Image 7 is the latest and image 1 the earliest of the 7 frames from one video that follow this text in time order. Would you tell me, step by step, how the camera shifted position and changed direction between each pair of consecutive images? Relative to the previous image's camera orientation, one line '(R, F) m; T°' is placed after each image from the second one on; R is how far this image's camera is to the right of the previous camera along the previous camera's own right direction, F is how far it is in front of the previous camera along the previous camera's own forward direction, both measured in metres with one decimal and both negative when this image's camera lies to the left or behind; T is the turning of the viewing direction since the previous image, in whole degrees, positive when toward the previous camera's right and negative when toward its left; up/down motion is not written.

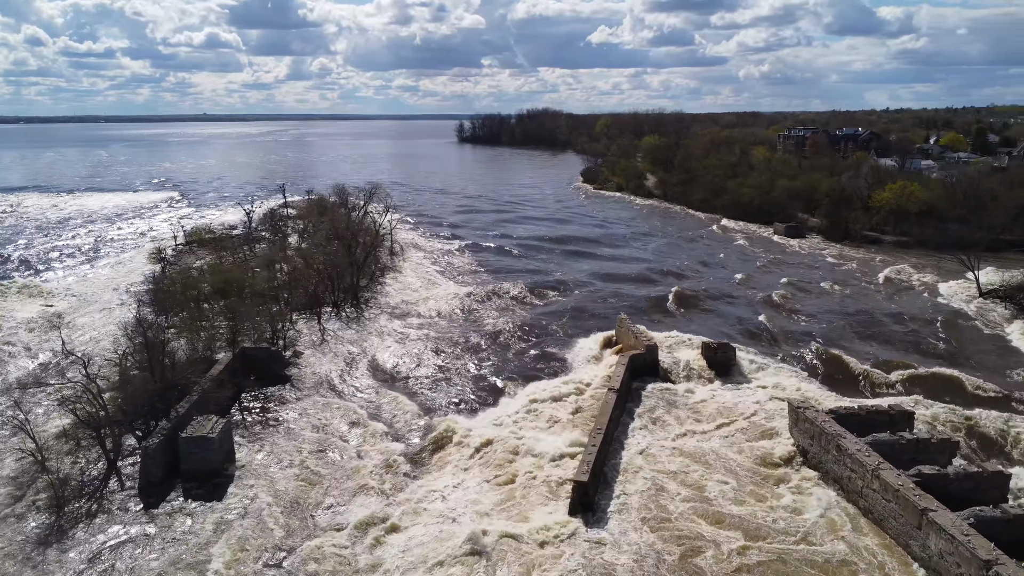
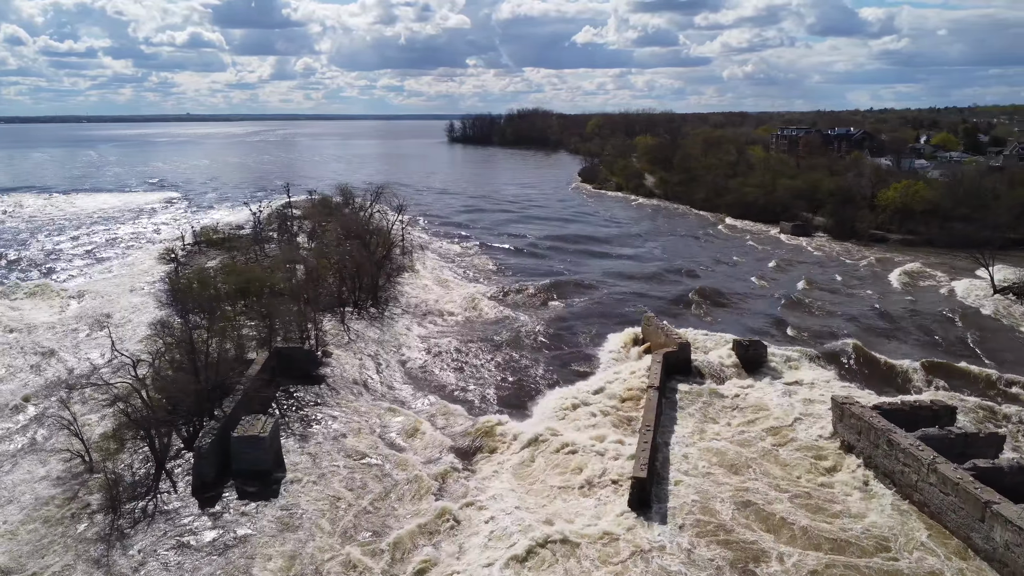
(-1.2, -0.1) m; +1°
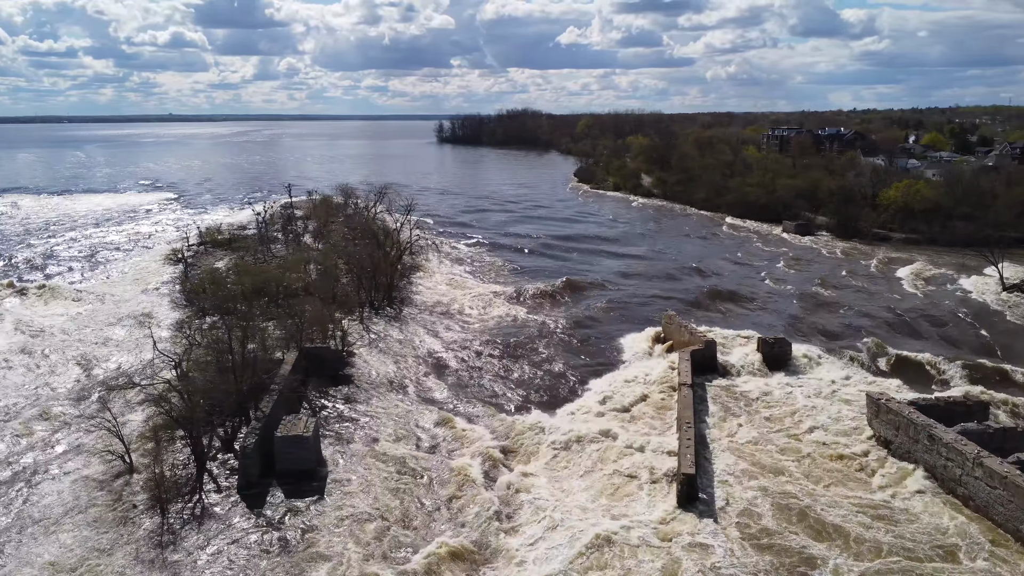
(-1.1, -0.1) m; +1°
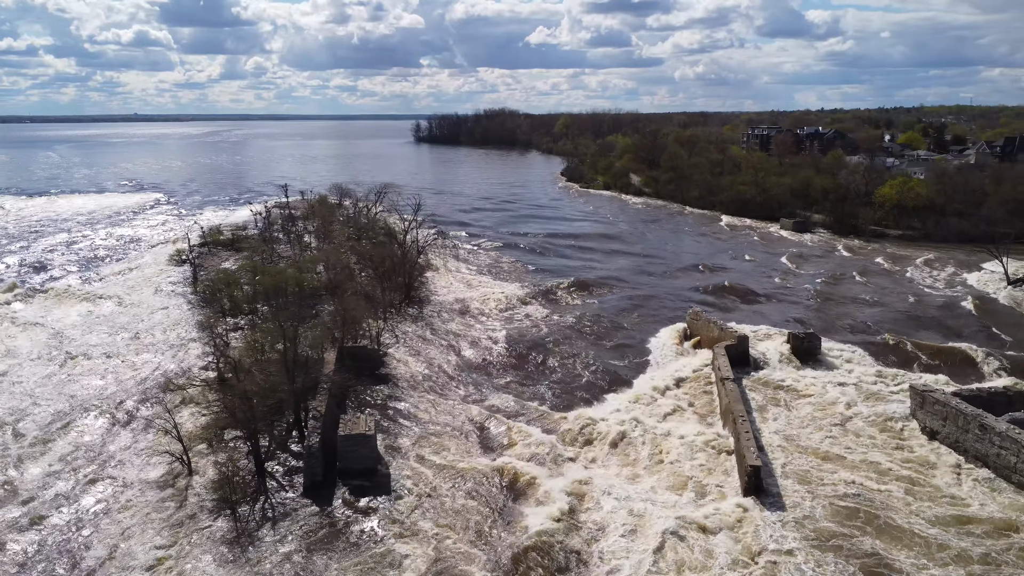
(-1.7, -0.1) m; +2°
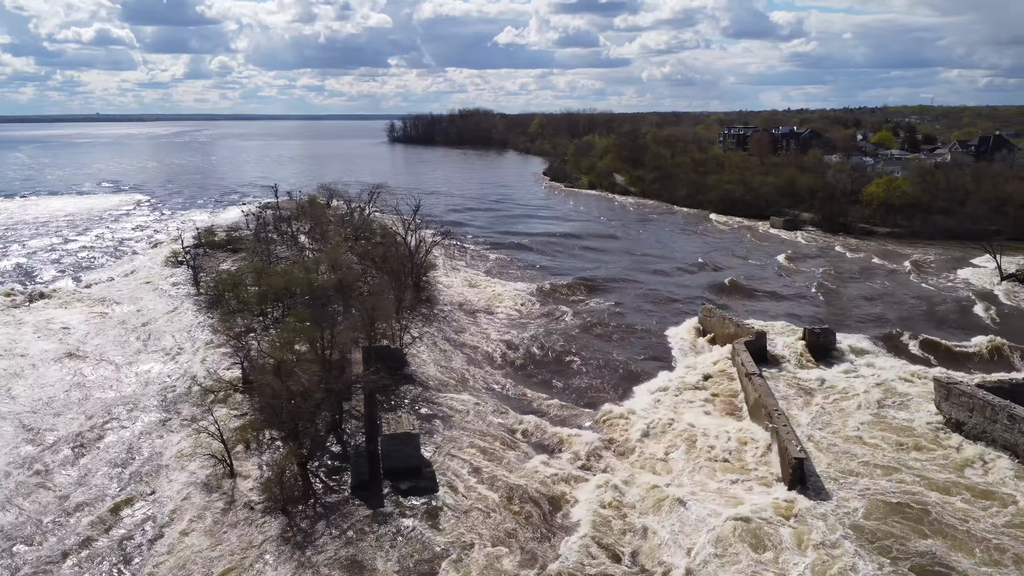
(-1.4, -0.1) m; +2°
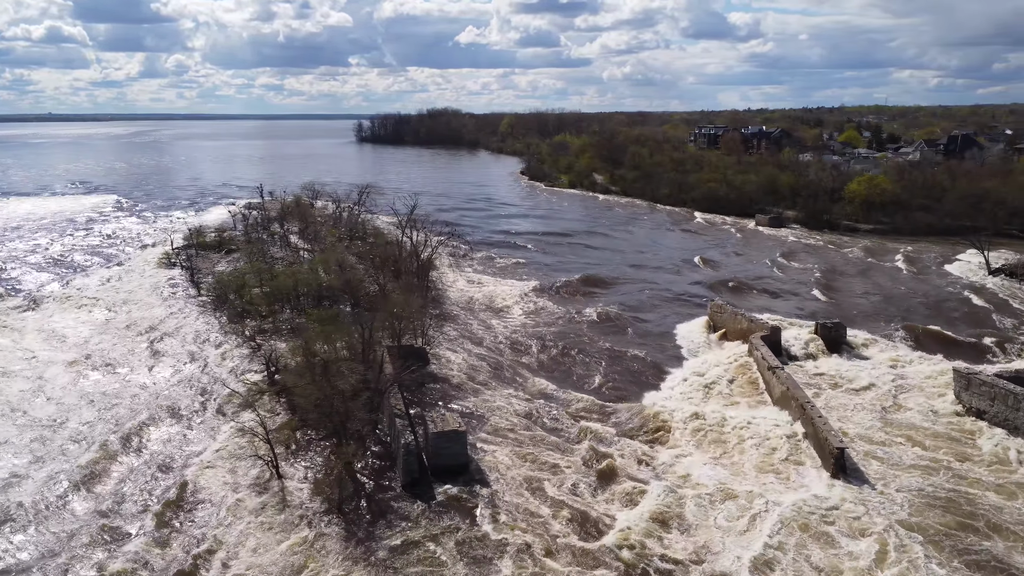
(-1.6, -0.1) m; +3°
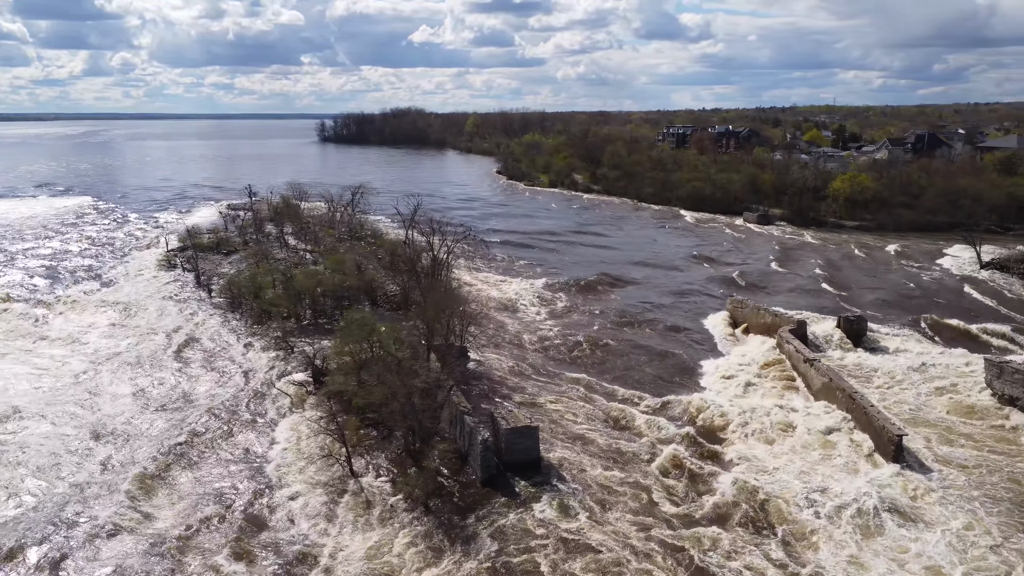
(-2.2, -0.2) m; +3°
